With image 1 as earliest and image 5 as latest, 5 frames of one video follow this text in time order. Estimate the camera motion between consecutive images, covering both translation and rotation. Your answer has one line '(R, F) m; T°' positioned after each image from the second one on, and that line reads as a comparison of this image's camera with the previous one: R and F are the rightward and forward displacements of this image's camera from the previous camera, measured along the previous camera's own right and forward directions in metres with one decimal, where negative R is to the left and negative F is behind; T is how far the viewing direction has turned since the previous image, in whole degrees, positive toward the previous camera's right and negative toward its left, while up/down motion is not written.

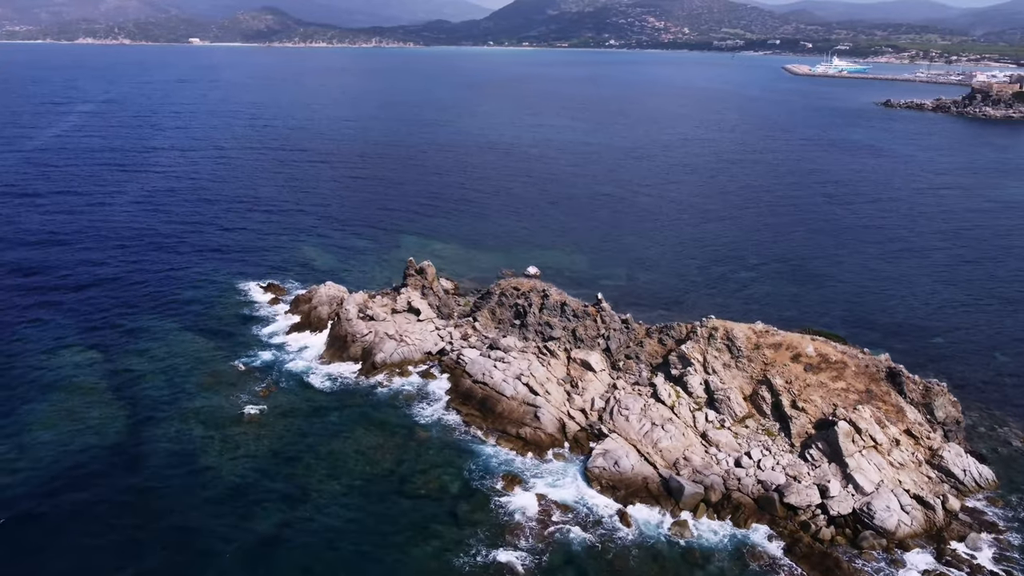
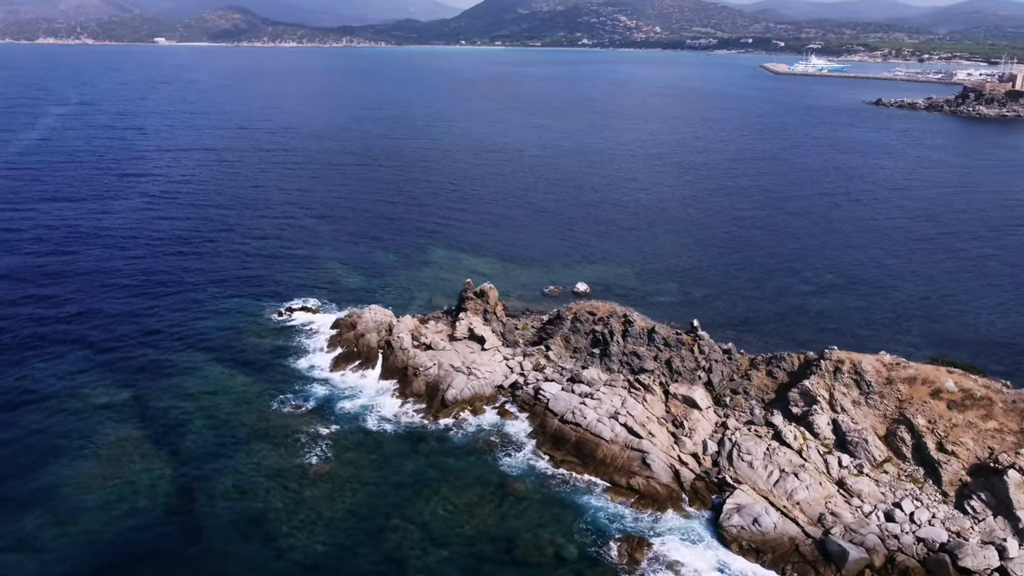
(-5.7, +4.0) m; +1°
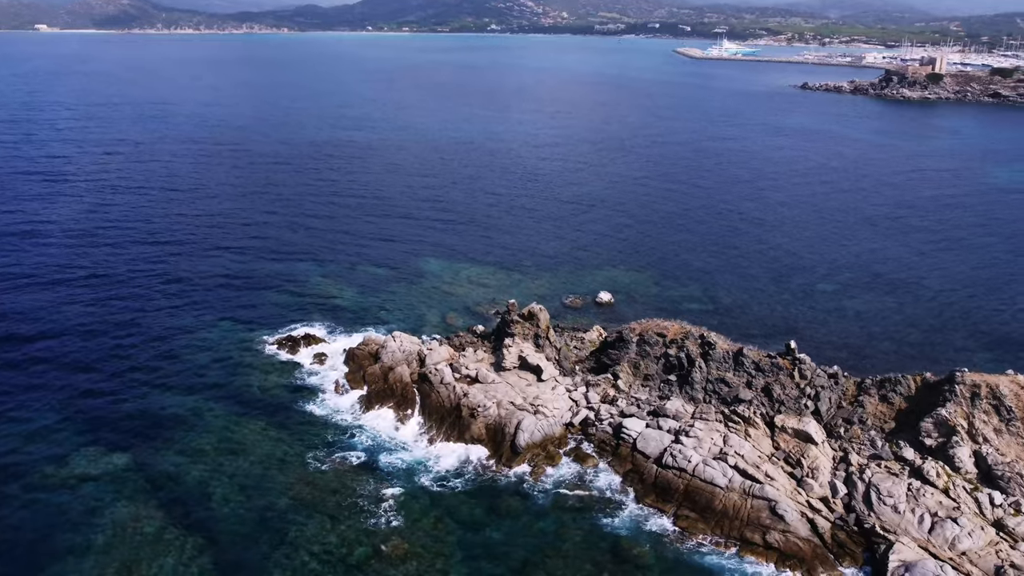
(-7.1, +5.3) m; +5°
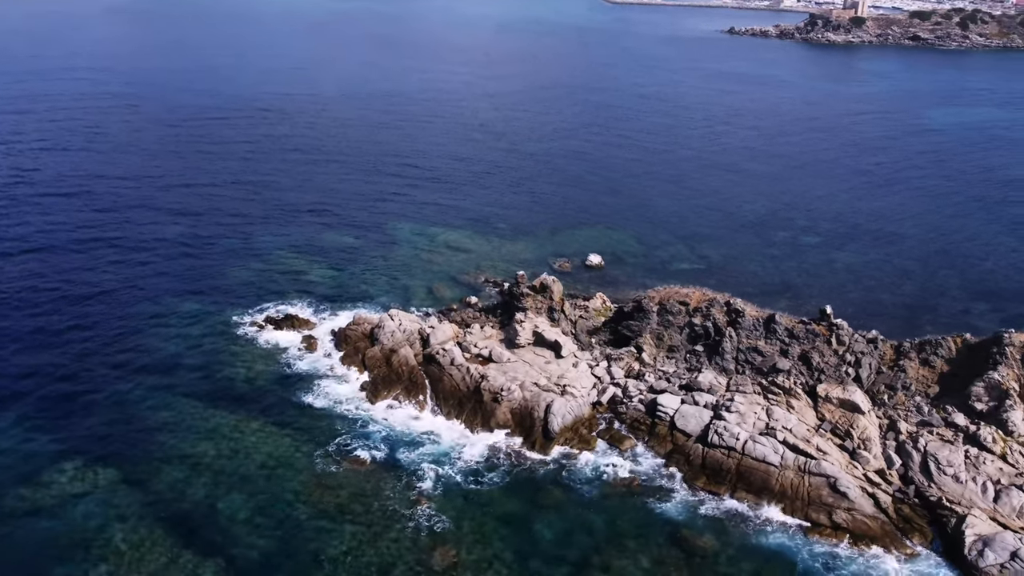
(-4.3, +3.1) m; +6°
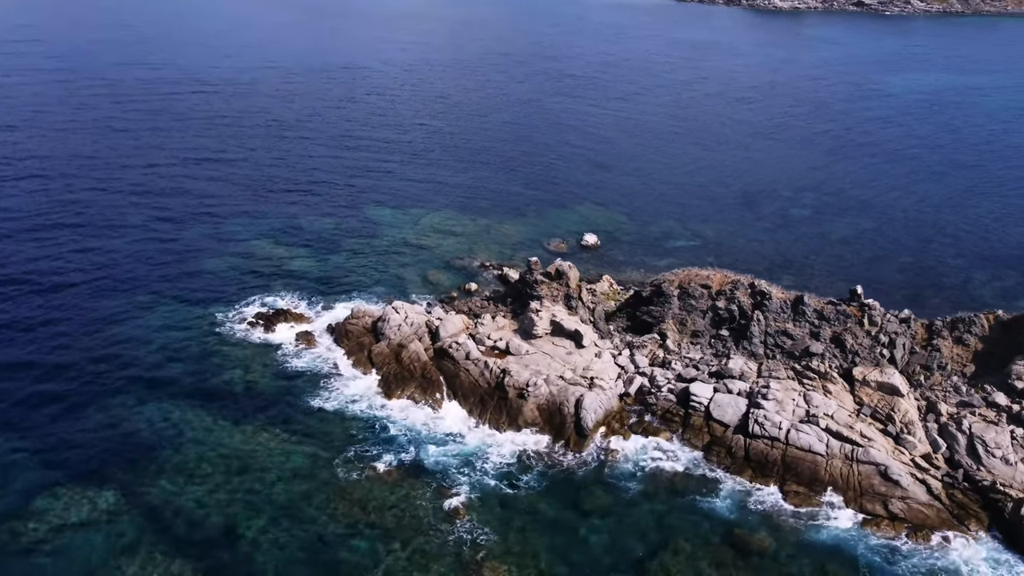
(-3.3, +2.1) m; +4°
